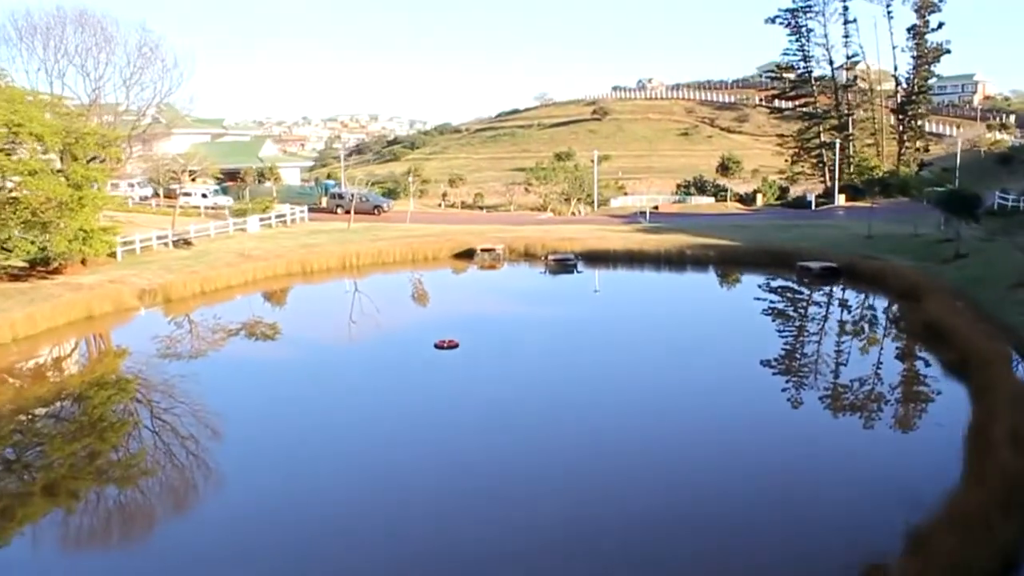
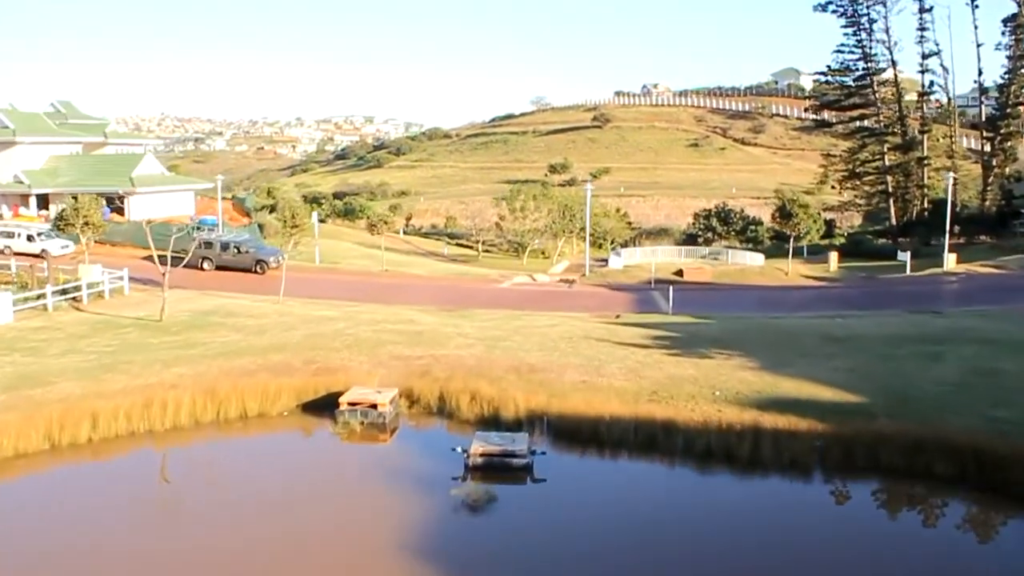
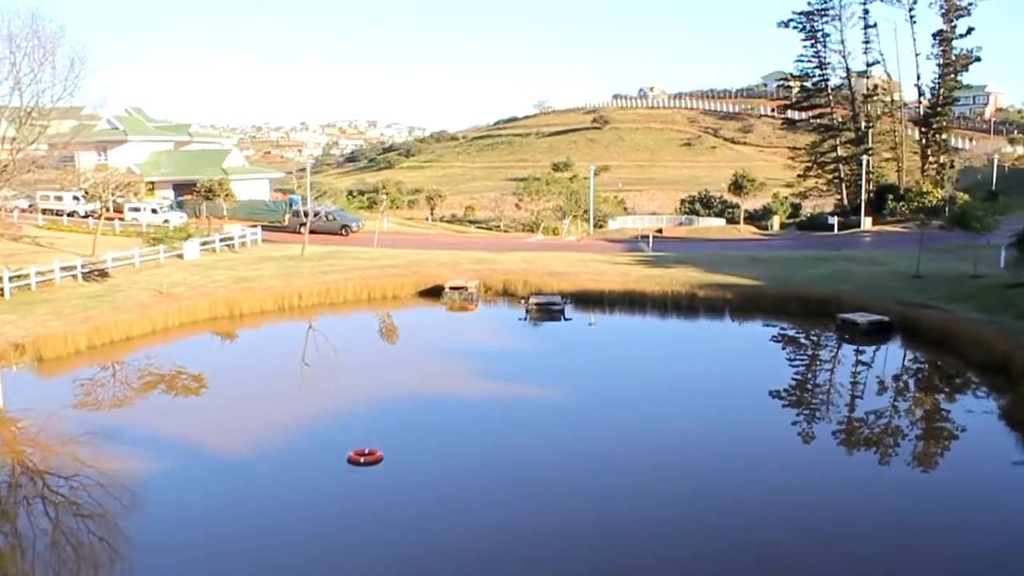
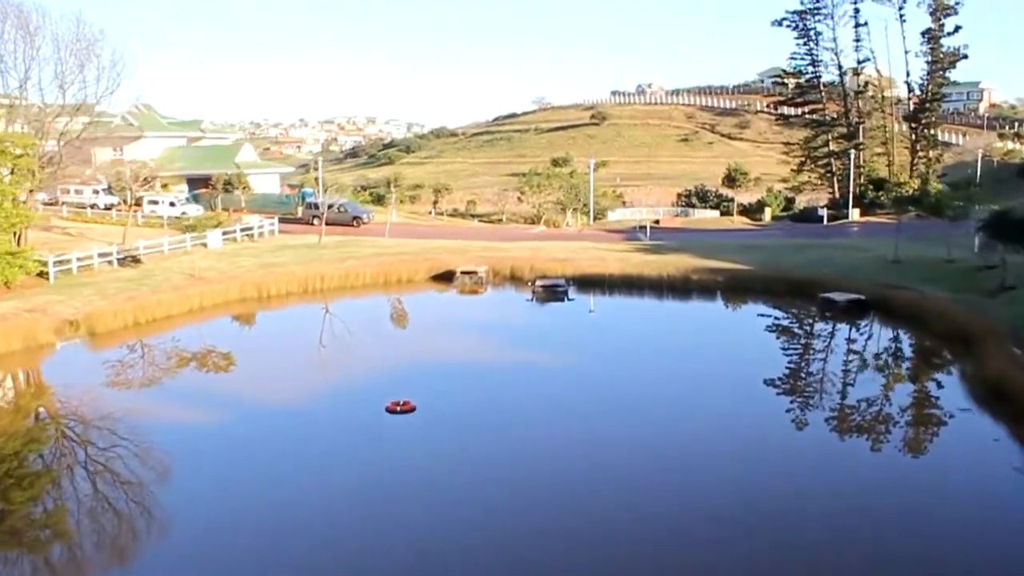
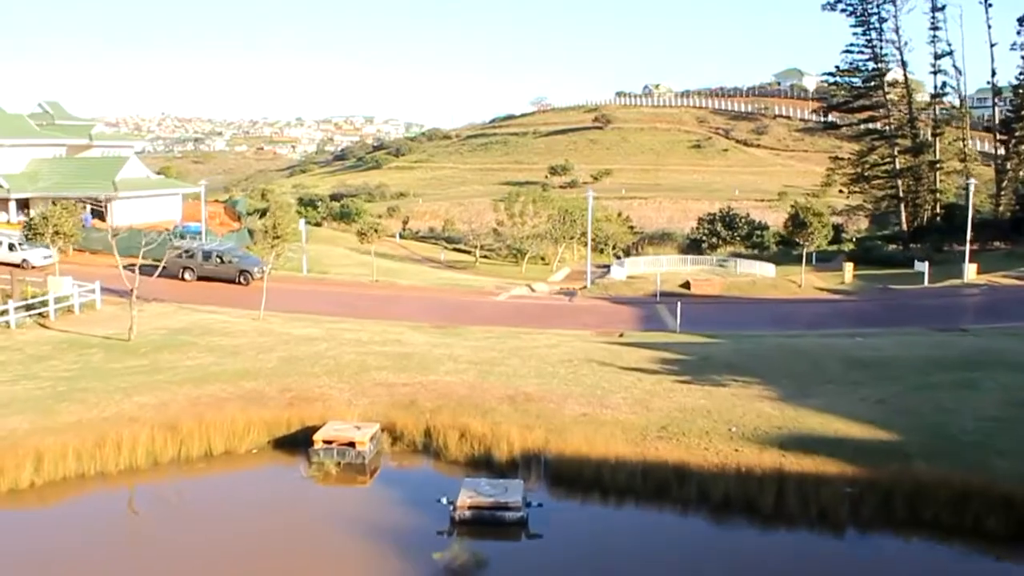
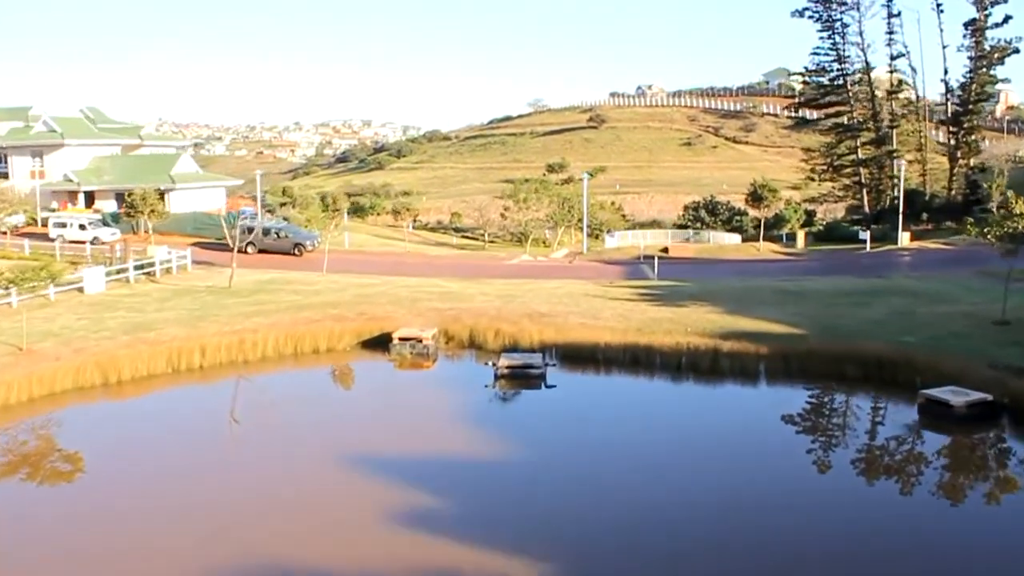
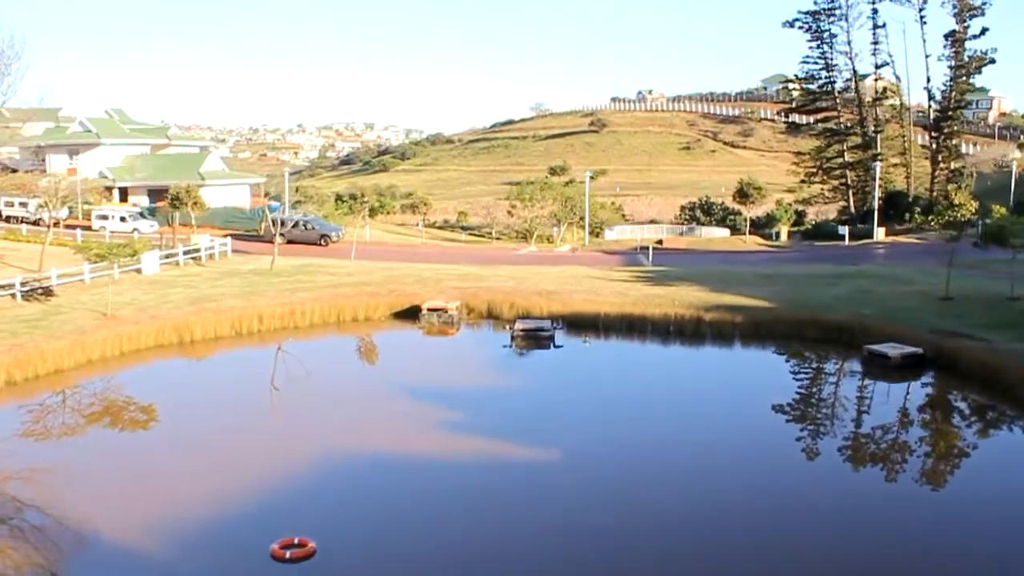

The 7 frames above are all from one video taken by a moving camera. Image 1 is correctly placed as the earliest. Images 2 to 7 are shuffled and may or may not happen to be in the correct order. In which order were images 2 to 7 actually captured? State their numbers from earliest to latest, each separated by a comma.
4, 3, 7, 6, 2, 5
